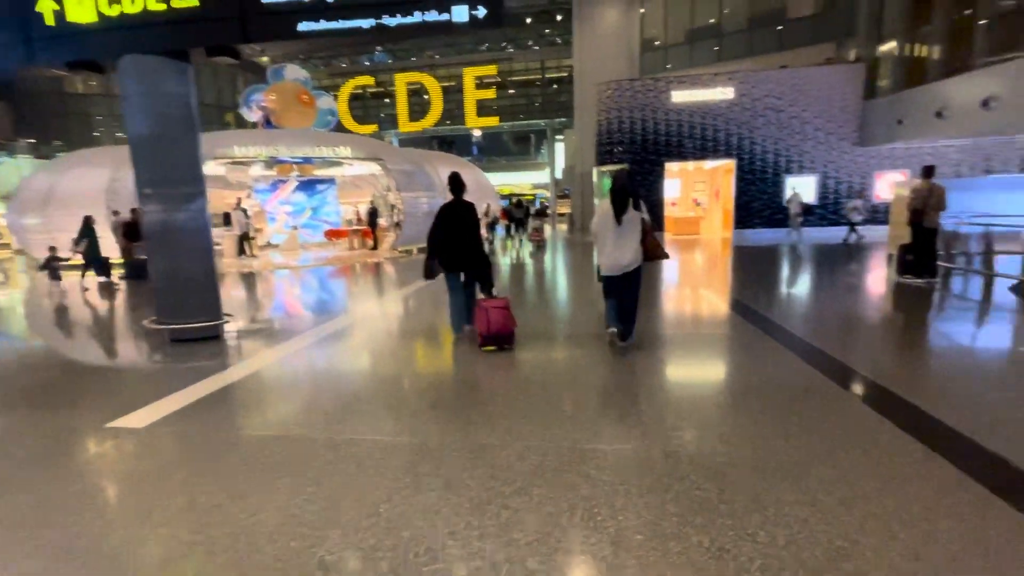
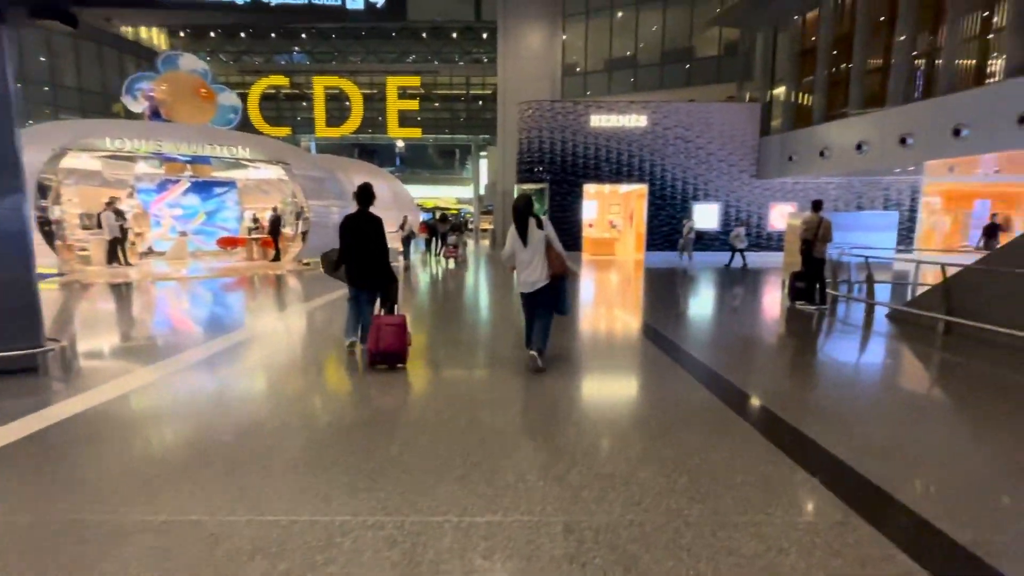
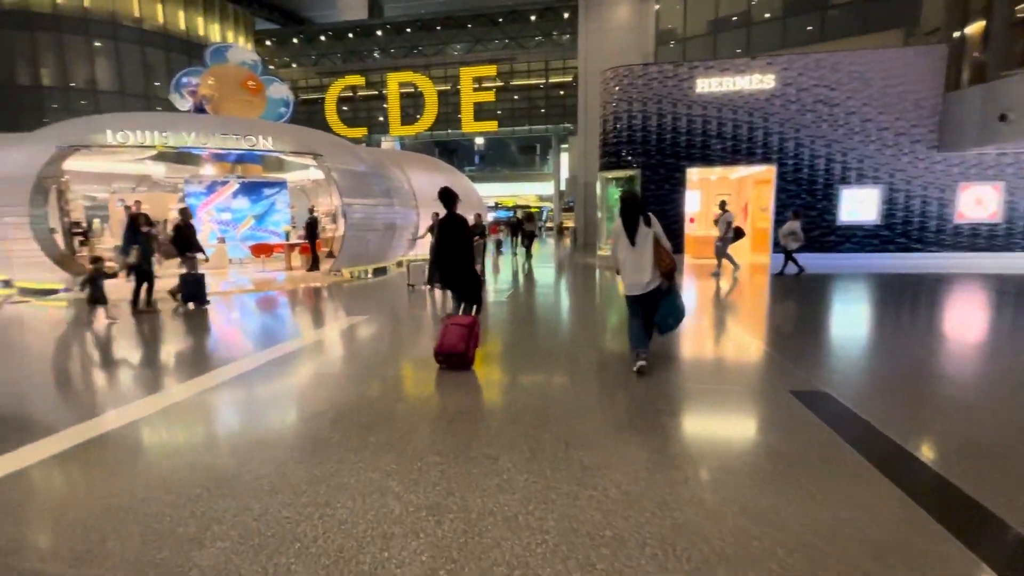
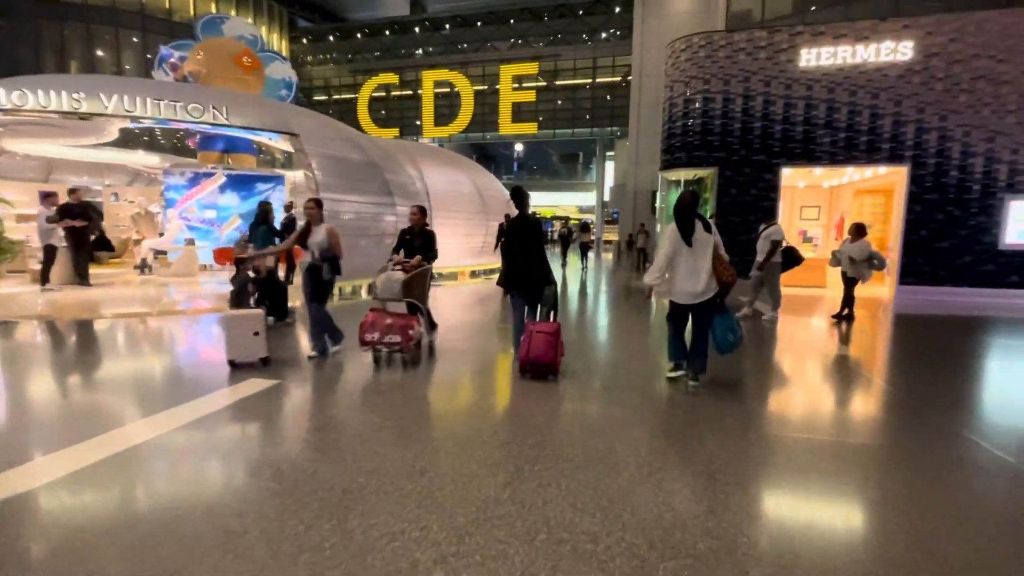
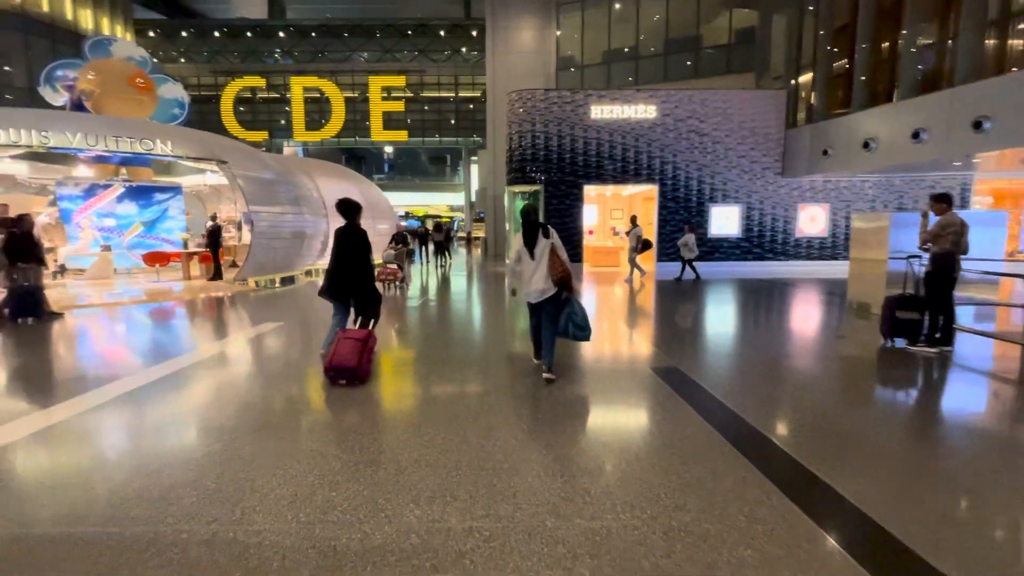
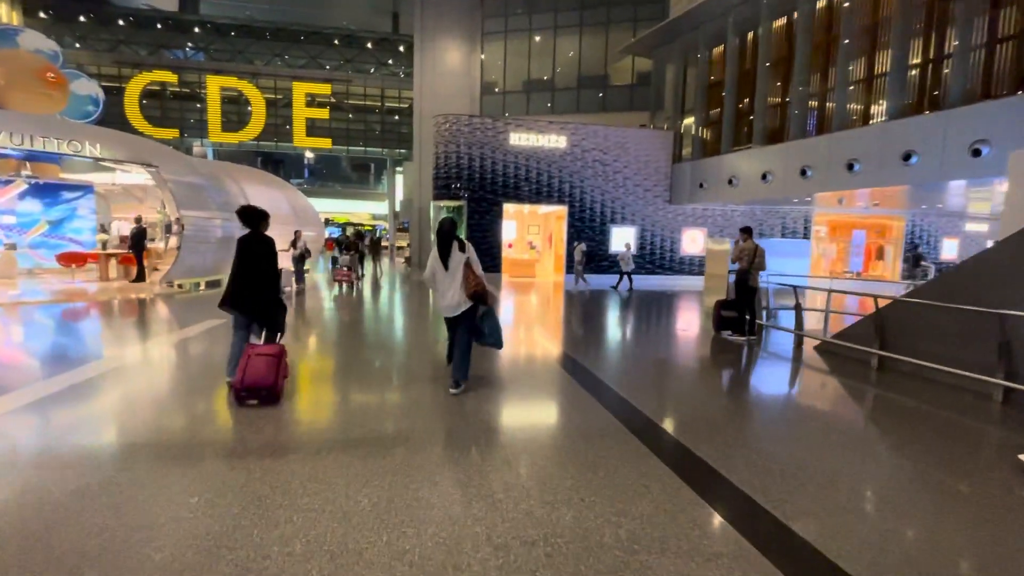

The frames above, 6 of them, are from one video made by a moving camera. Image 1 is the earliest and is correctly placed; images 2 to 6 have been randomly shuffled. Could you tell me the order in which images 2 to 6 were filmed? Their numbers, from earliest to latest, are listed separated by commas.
2, 6, 5, 3, 4
